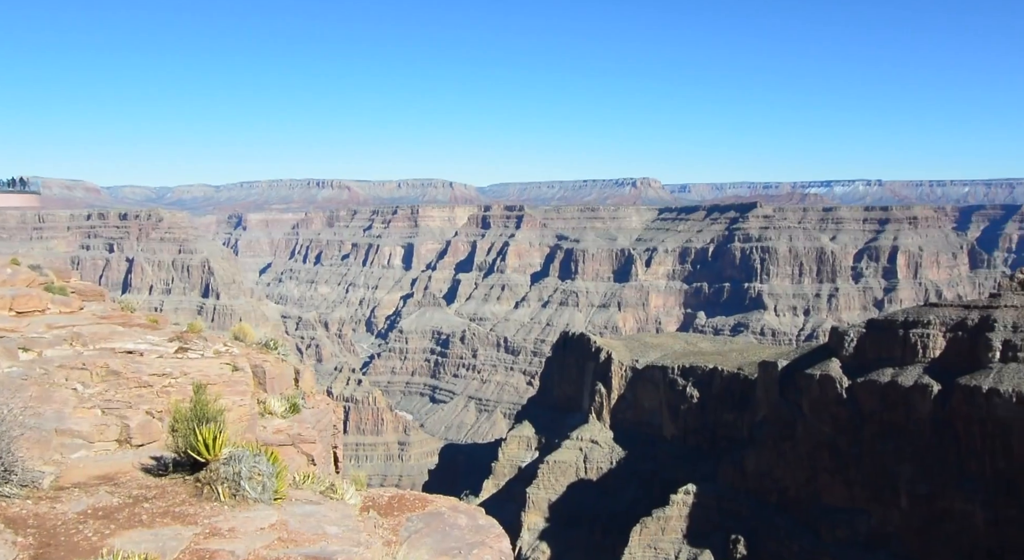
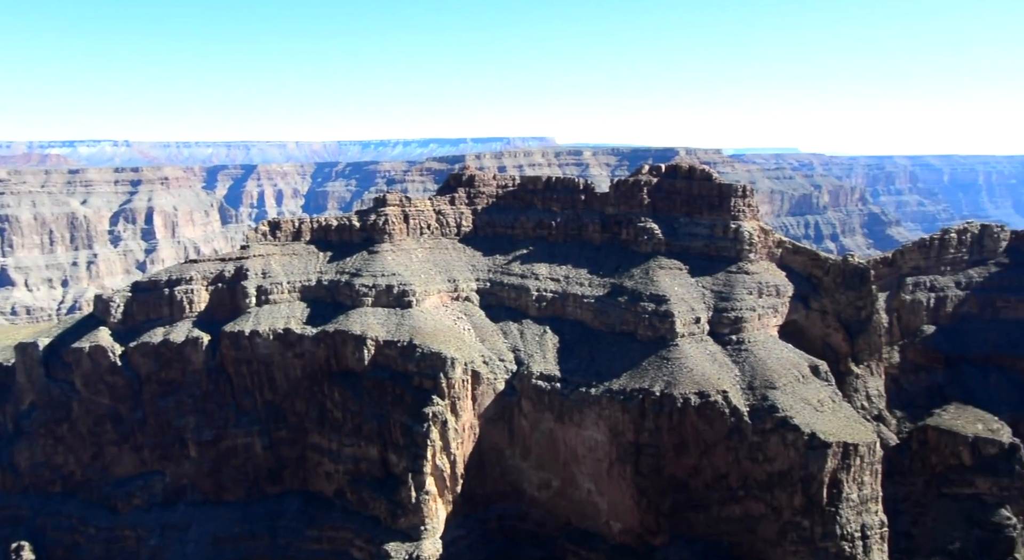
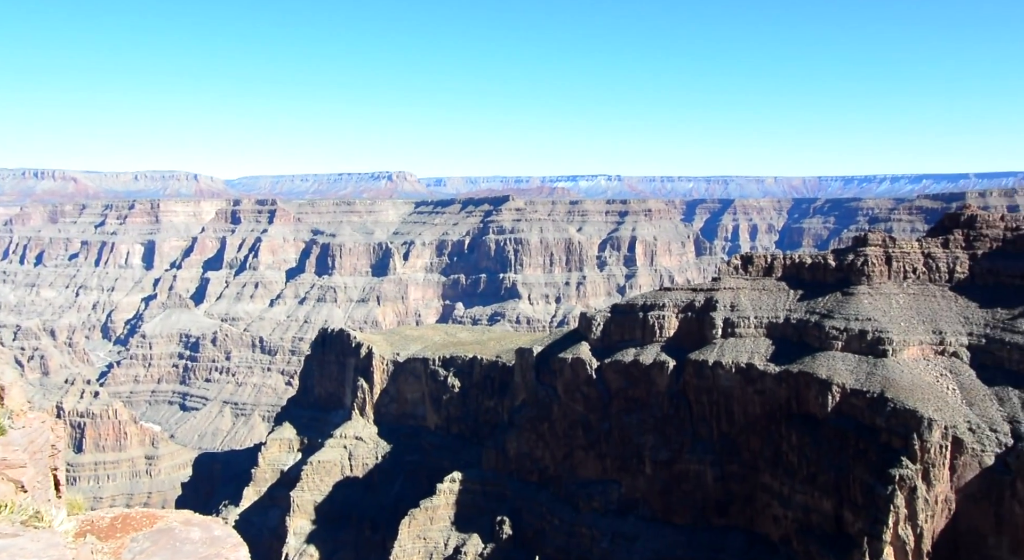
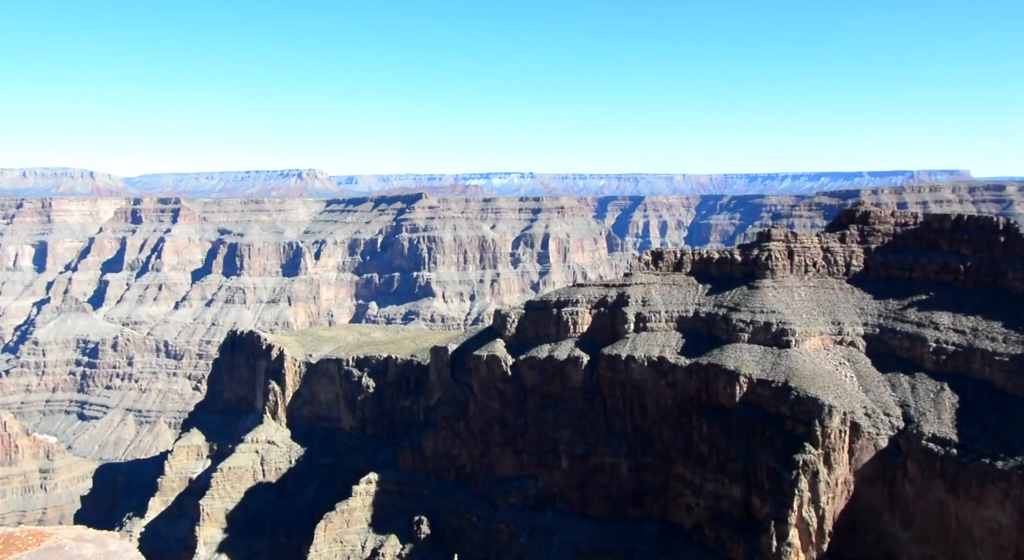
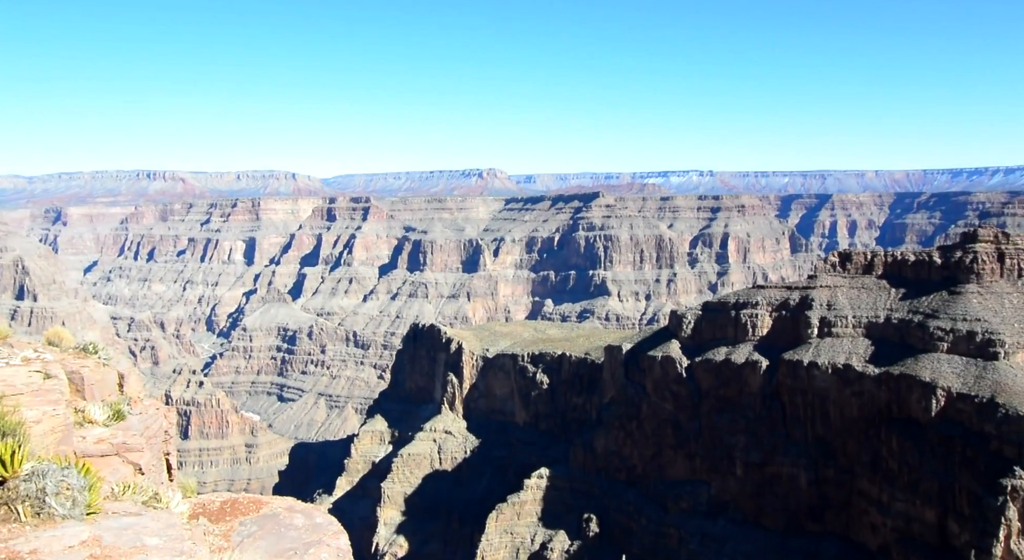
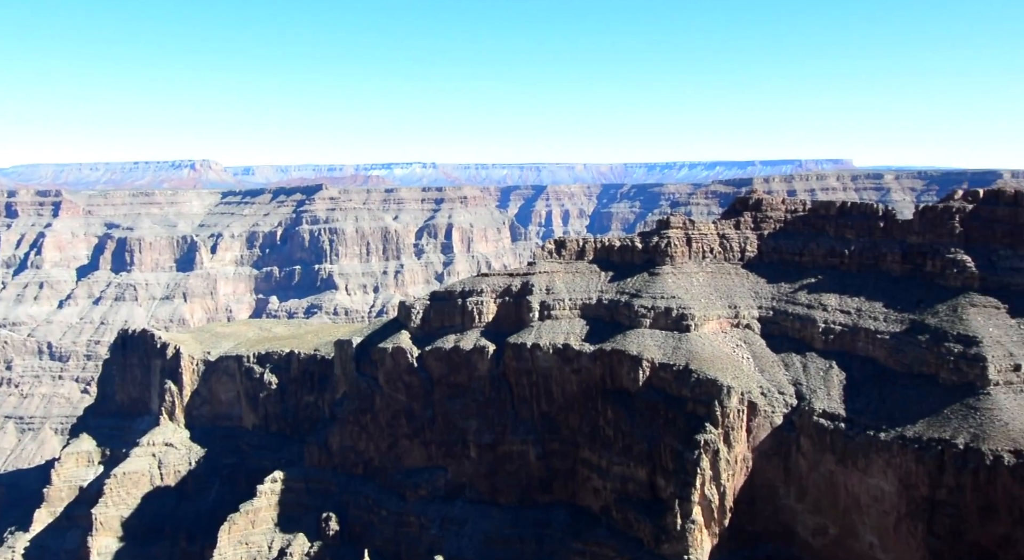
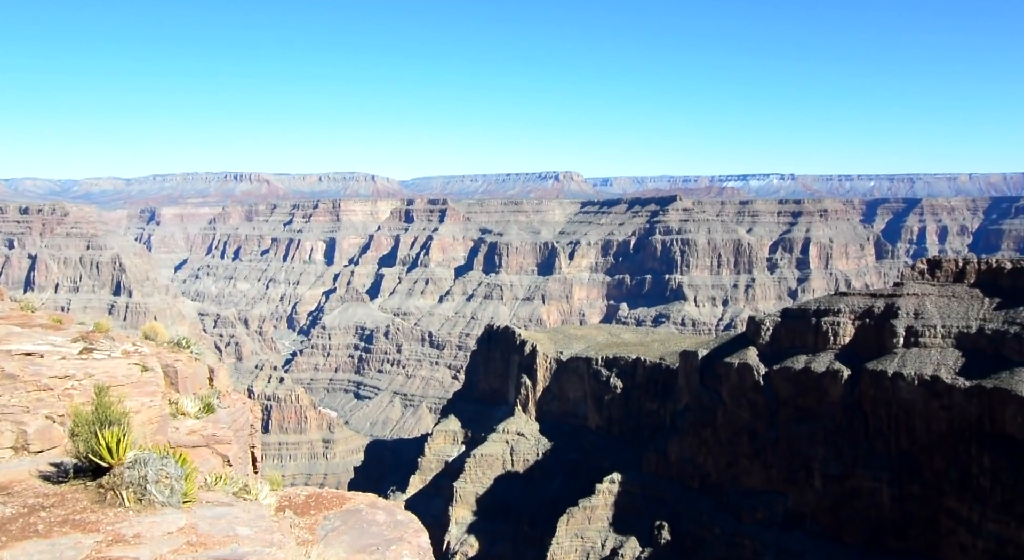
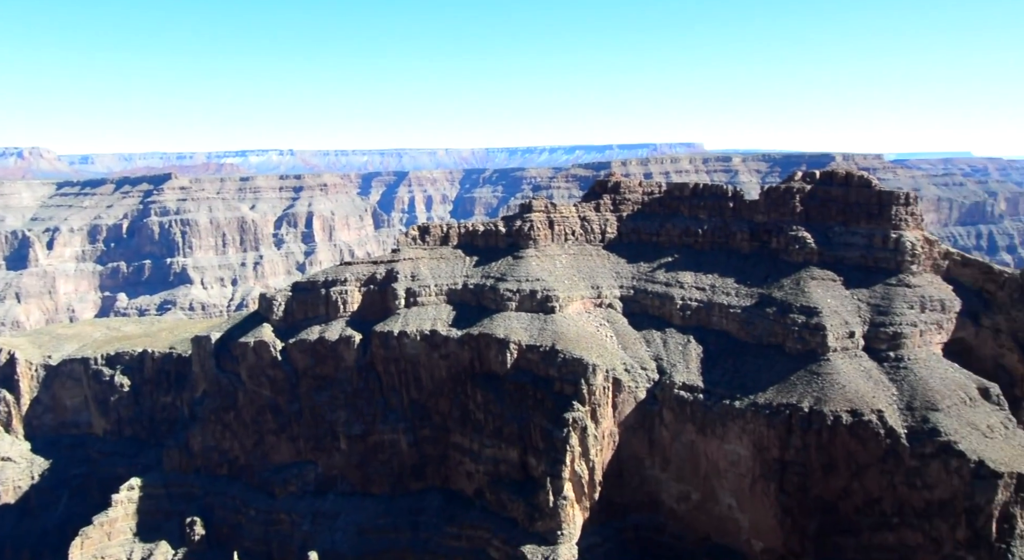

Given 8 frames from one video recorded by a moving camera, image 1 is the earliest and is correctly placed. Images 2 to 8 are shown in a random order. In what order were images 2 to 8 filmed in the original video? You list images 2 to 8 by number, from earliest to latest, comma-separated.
7, 5, 3, 4, 6, 8, 2
